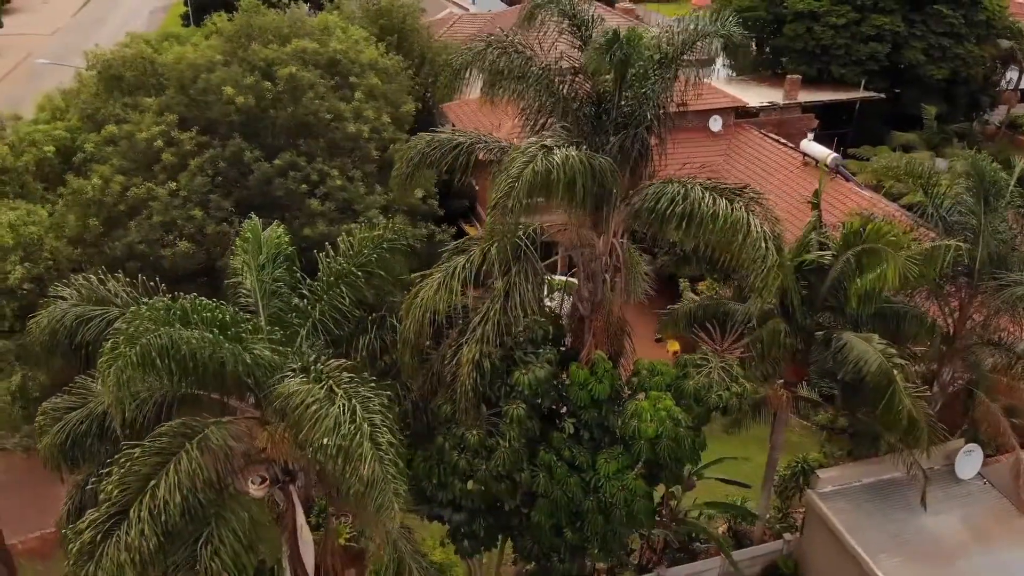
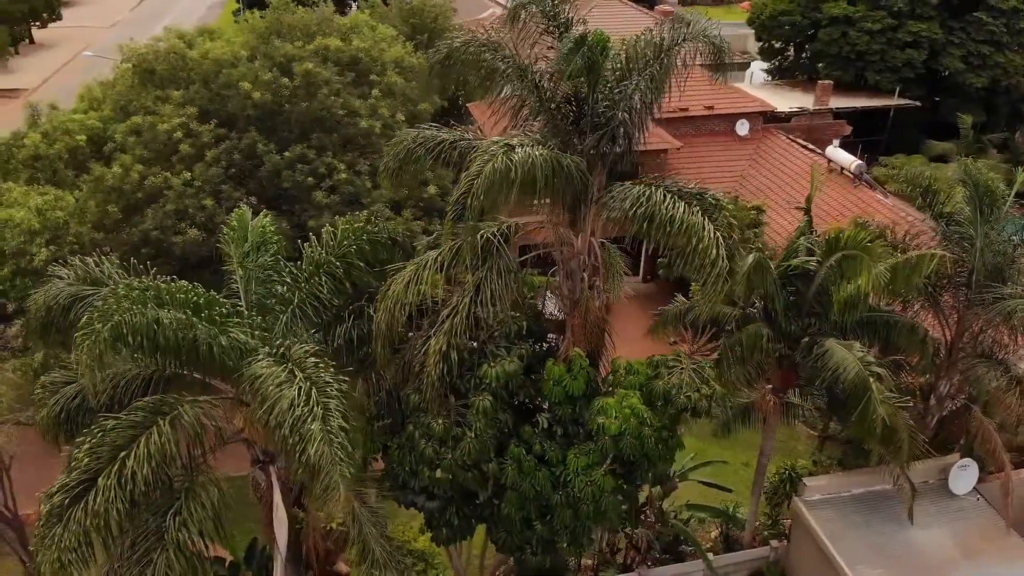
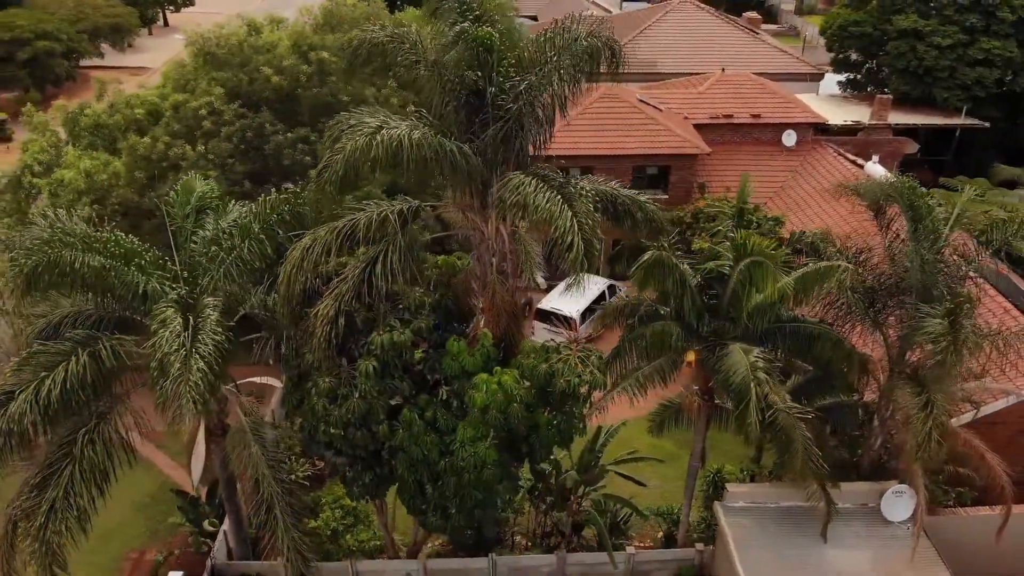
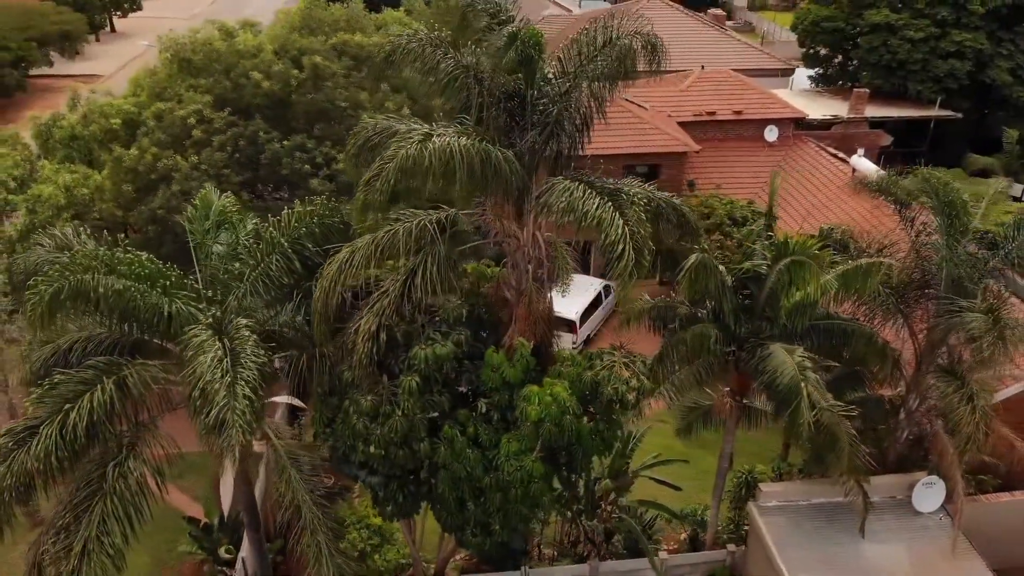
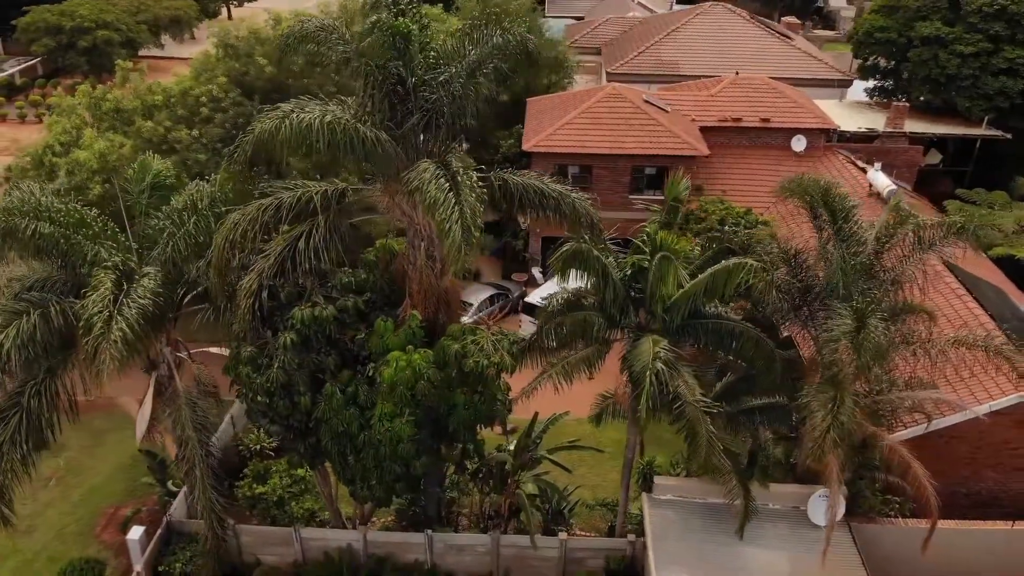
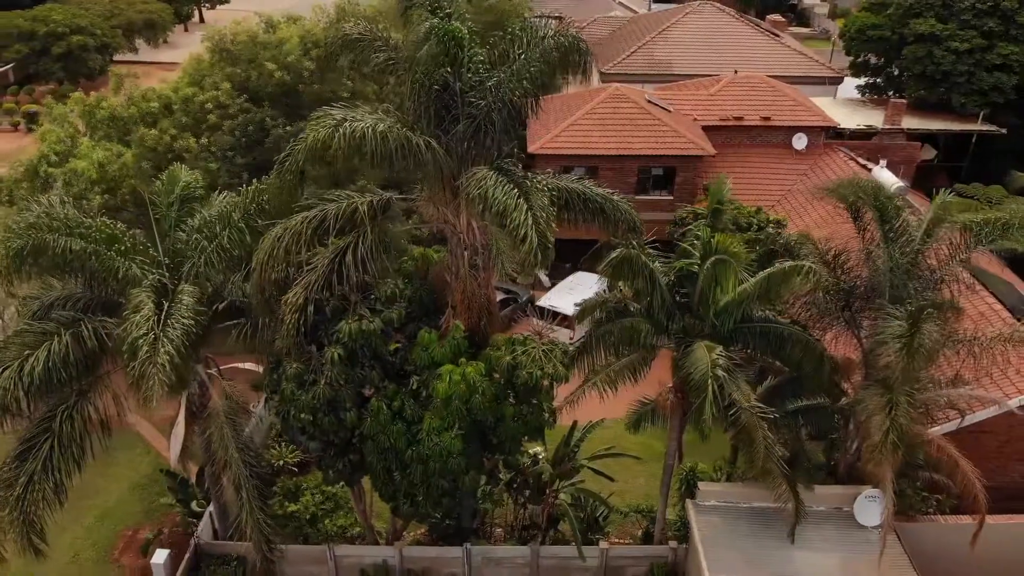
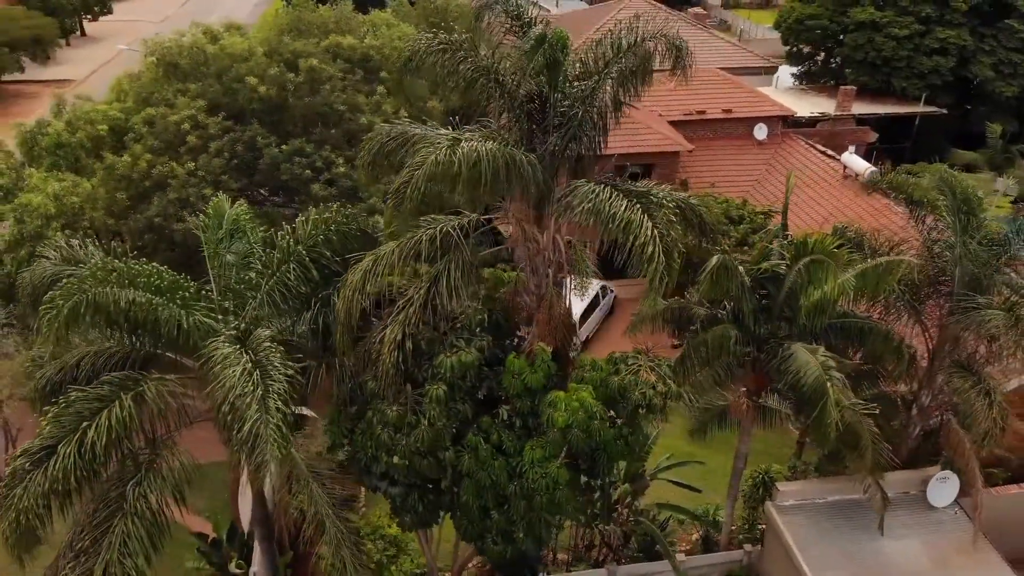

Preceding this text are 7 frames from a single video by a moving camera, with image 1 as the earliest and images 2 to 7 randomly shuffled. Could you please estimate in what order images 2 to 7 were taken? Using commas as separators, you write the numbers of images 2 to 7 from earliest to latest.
2, 7, 4, 3, 6, 5
